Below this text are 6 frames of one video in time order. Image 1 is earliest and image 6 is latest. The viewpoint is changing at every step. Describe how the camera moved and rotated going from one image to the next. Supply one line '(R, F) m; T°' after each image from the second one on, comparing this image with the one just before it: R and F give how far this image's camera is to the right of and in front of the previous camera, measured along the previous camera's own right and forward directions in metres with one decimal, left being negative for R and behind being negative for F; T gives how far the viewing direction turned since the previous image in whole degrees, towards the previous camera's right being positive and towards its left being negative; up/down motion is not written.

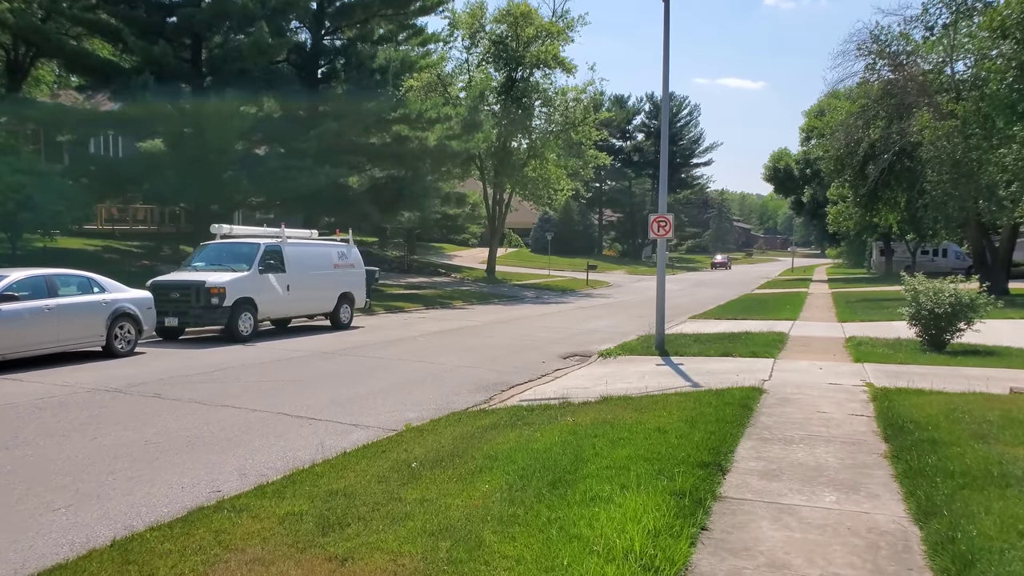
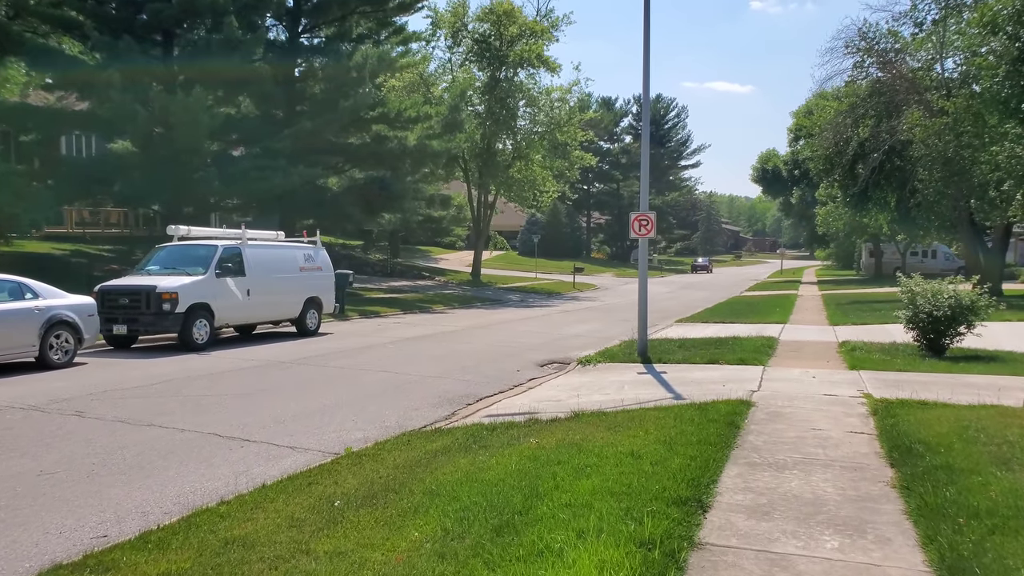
(+0.3, +0.9) m; +1°
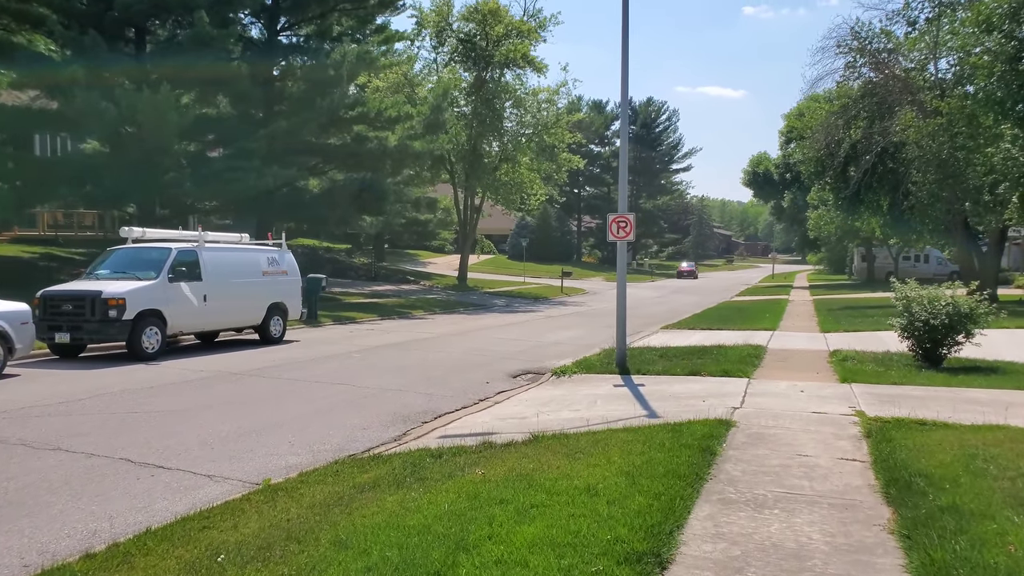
(+0.4, +0.8) m; 0°
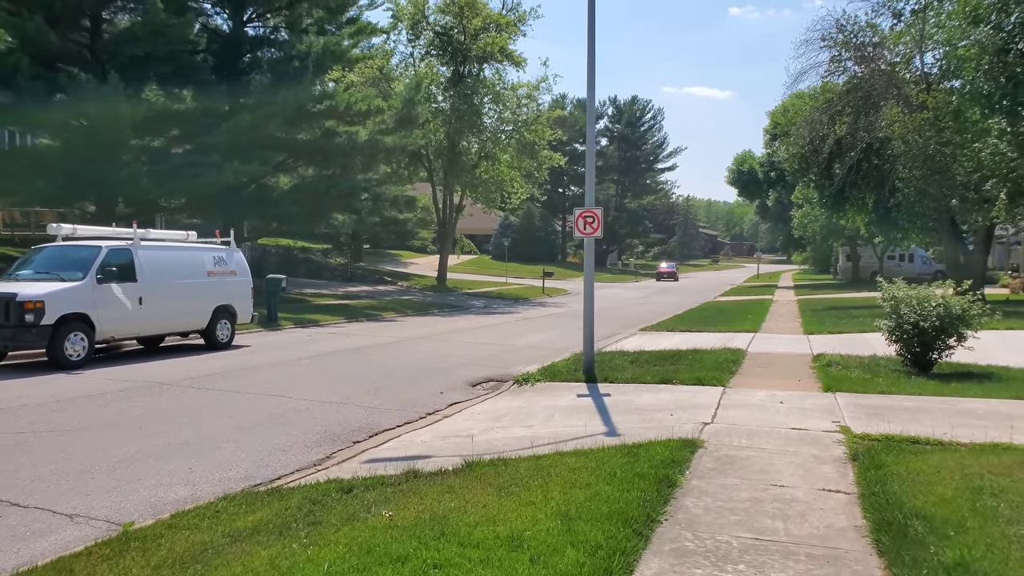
(+0.4, +1.0) m; +1°
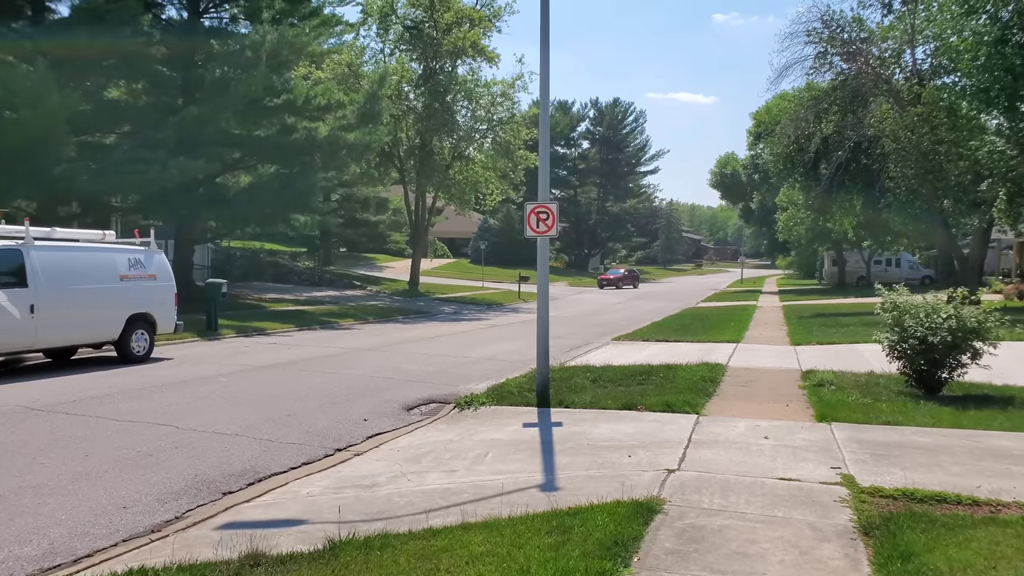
(+0.5, +1.6) m; +1°
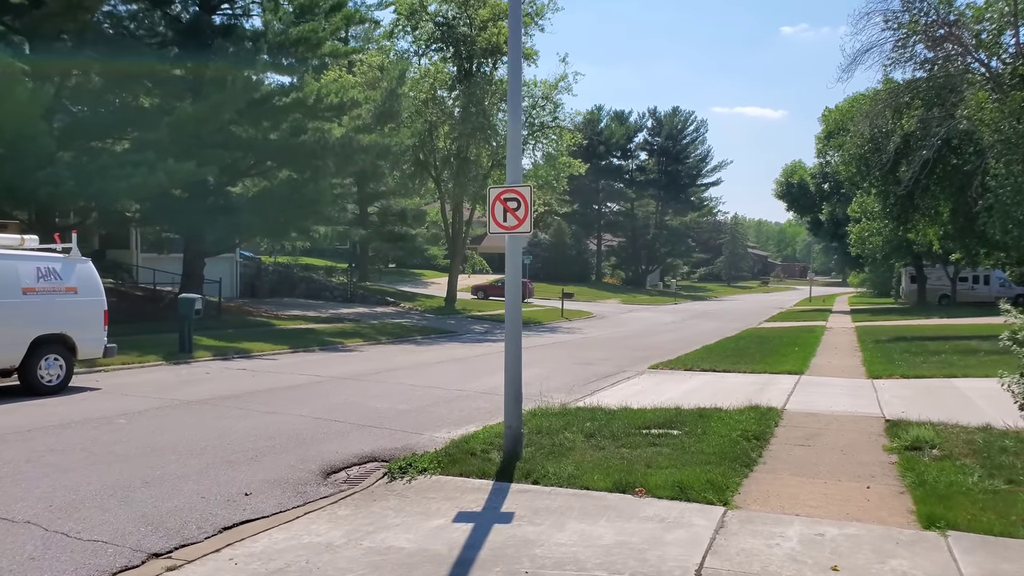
(+0.9, +2.8) m; -5°
